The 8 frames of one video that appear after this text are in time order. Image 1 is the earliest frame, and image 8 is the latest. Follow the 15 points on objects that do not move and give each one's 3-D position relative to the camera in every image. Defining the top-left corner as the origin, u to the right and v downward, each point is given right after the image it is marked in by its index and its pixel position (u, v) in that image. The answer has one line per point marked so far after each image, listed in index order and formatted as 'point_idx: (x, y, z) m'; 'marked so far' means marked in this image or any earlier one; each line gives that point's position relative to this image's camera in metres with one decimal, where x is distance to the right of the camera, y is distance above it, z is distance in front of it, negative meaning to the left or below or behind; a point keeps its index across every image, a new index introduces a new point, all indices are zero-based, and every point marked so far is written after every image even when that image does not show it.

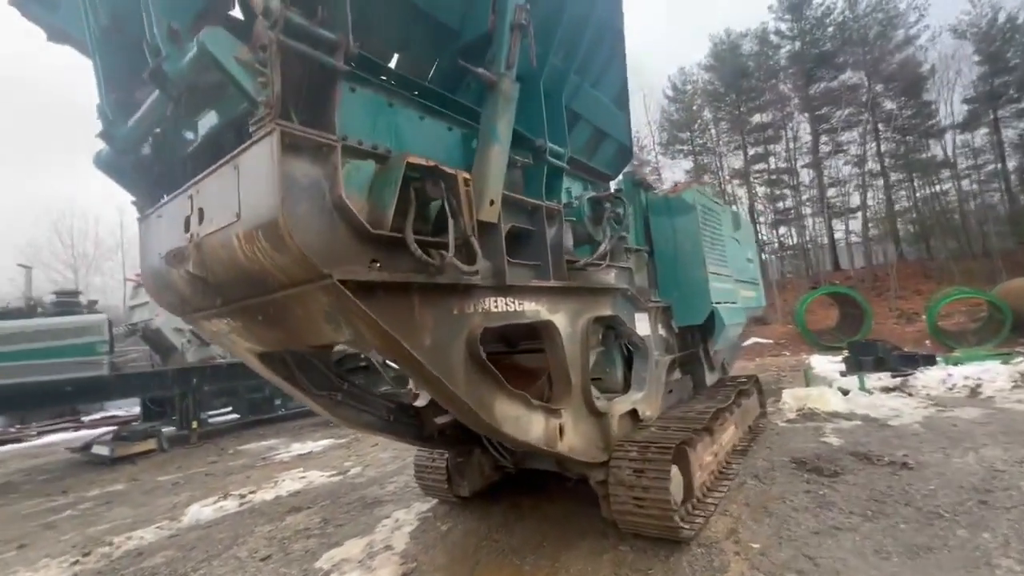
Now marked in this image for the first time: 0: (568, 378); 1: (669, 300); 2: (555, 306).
0: (+0.4, -0.7, +3.6) m
1: (+1.9, -0.1, +5.6) m
2: (+0.3, -0.1, +3.6) m
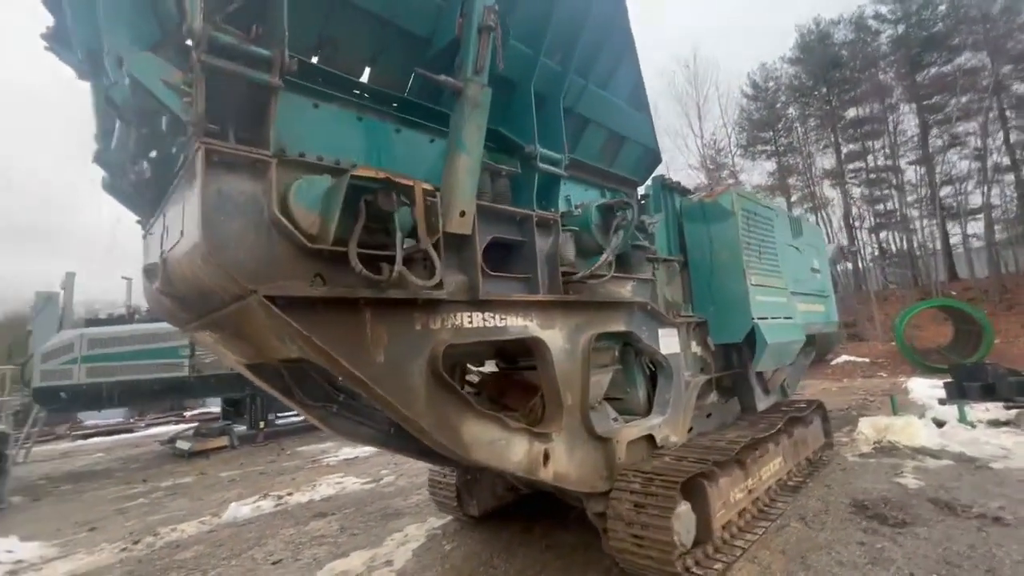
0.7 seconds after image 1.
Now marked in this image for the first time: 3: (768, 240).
0: (+0.3, -0.8, +3.4) m
1: (+2.1, -0.3, +5.1) m
2: (+0.3, -0.3, +3.4) m
3: (+3.1, +0.6, +5.7) m
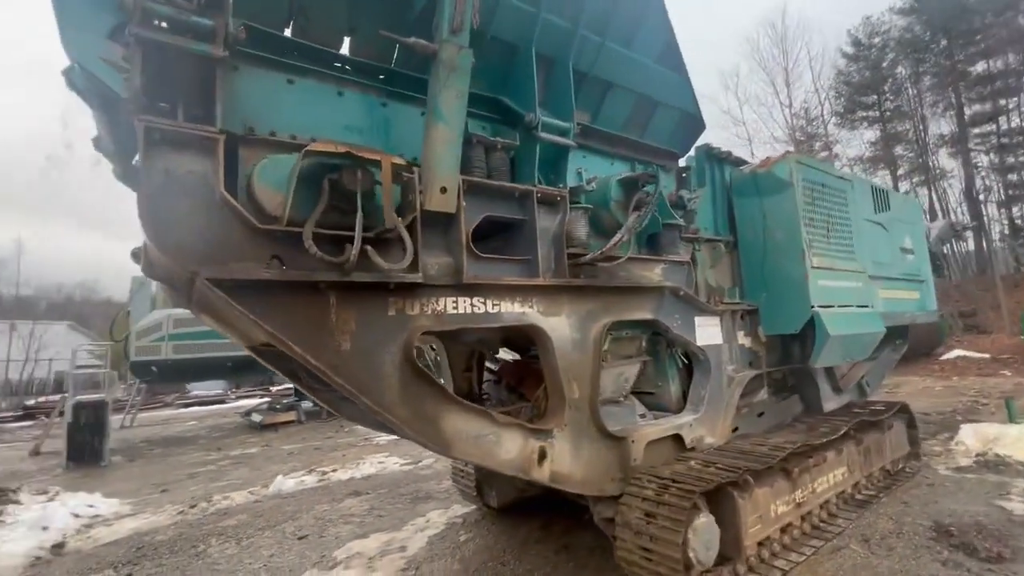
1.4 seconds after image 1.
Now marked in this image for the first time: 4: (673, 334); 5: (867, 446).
0: (+0.3, -0.7, +3.1) m
1: (+2.4, -0.1, +4.5) m
2: (+0.3, -0.1, +3.1) m
3: (+3.4, +0.8, +4.9) m
4: (+1.3, -0.4, +3.9) m
5: (+3.4, -1.5, +4.5) m
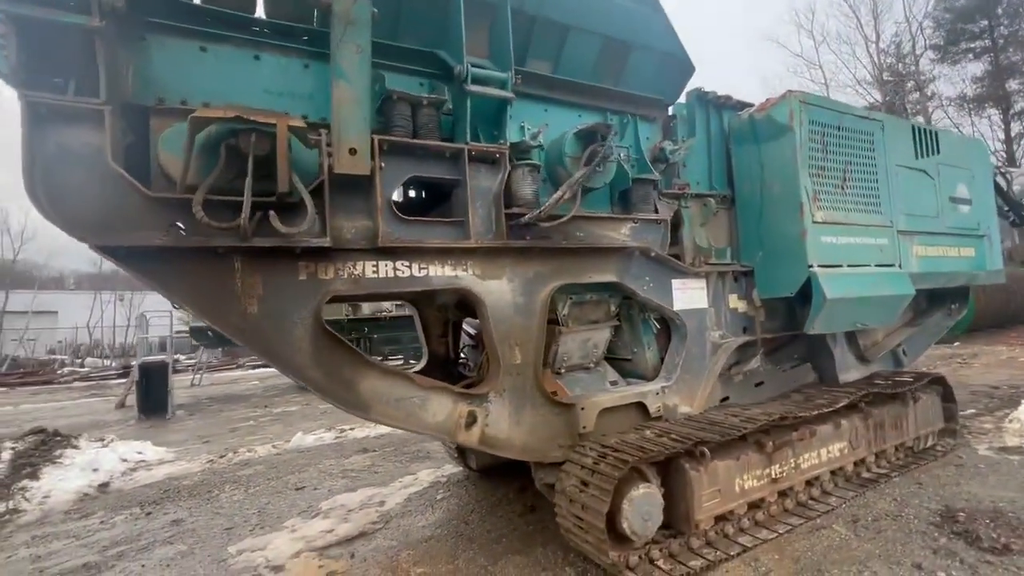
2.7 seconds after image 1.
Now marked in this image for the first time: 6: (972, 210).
0: (-0.1, -0.4, +3.0) m
1: (+2.1, +0.2, +4.1) m
2: (-0.2, +0.1, +3.0) m
3: (+3.2, +1.2, +4.3) m
4: (+1.0, -0.1, +3.6) m
5: (+3.2, -1.2, +4.1) m
6: (+5.2, +0.9, +5.2) m
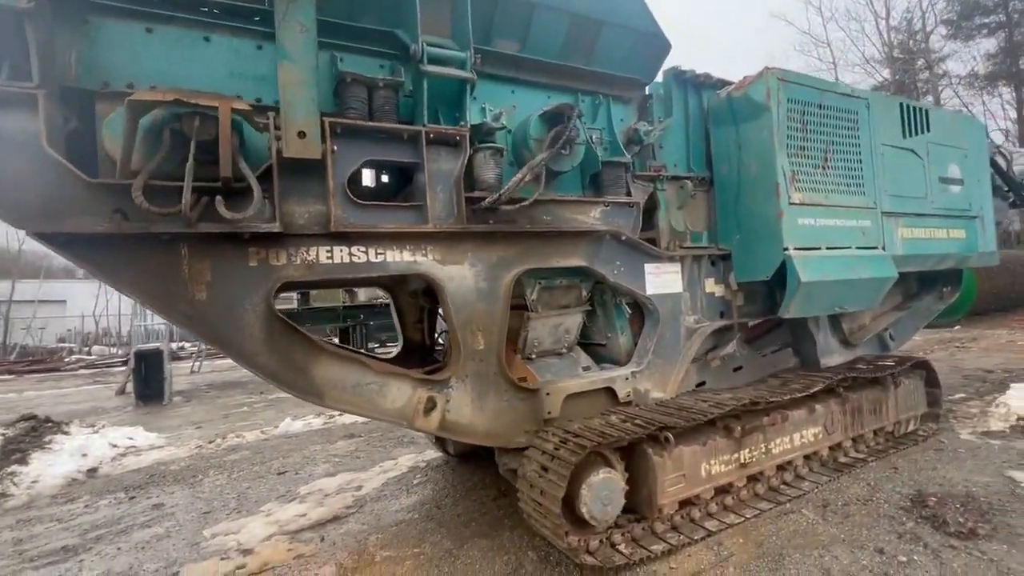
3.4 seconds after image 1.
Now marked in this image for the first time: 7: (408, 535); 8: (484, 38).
0: (-0.3, -0.3, +3.0) m
1: (+1.9, +0.4, +4.1) m
2: (-0.4, +0.2, +3.0) m
3: (+2.9, +1.3, +4.2) m
4: (+0.8, 0.0, +3.6) m
5: (+3.0, -1.0, +4.0) m
6: (+4.9, +1.1, +5.1) m
7: (-0.8, -1.8, +3.4) m
8: (-0.2, +1.8, +3.4) m
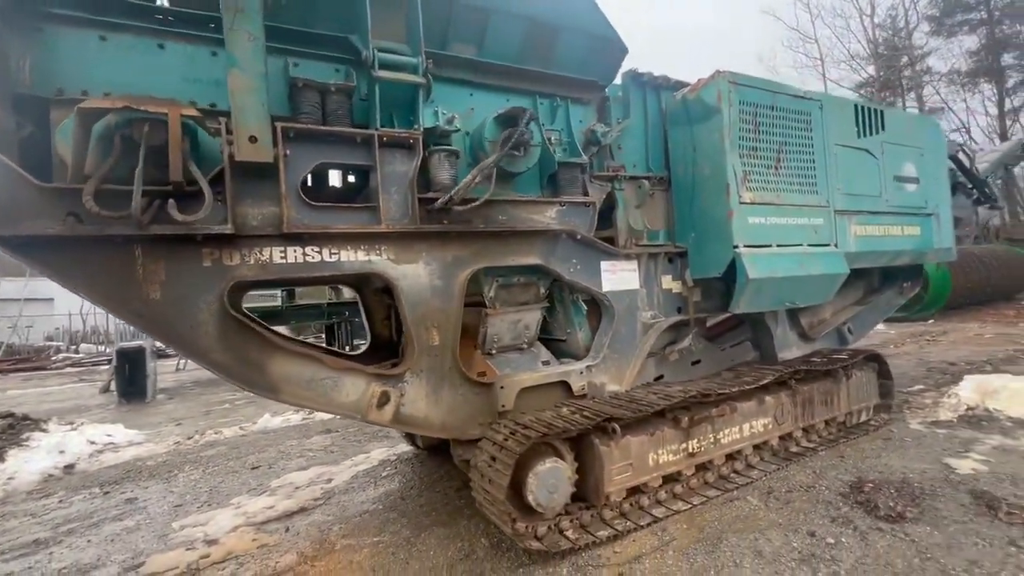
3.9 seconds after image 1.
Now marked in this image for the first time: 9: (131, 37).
0: (-0.6, -0.3, +3.1) m
1: (+1.6, +0.4, +4.2) m
2: (-0.7, +0.2, +3.1) m
3: (+2.6, +1.3, +4.3) m
4: (+0.5, +0.1, +3.7) m
5: (+2.6, -1.0, +4.2) m
6: (+4.6, +1.1, +5.3) m
7: (-1.1, -1.8, +3.5) m
8: (-0.5, +1.8, +3.5) m
9: (-2.2, +1.4, +2.7) m
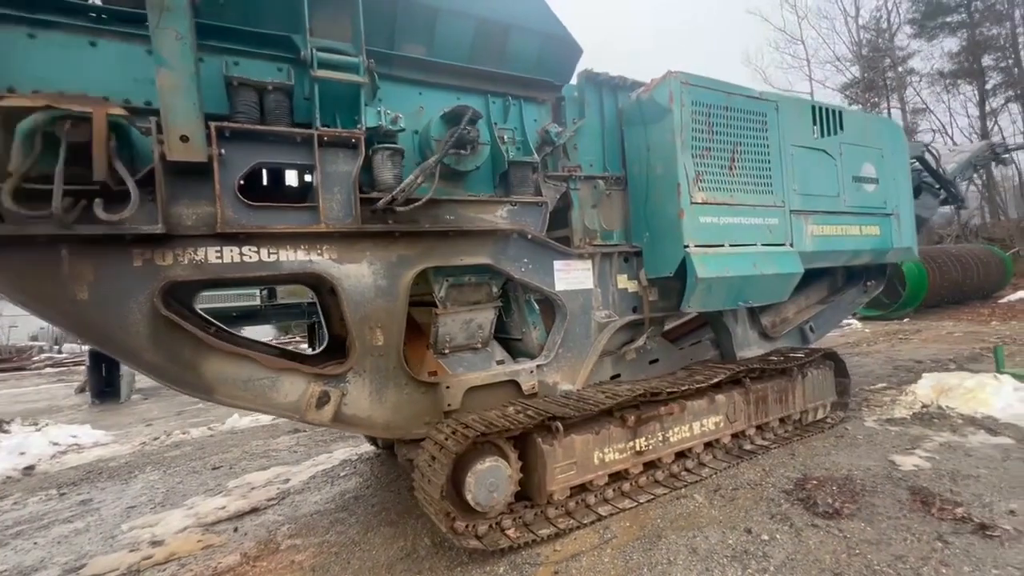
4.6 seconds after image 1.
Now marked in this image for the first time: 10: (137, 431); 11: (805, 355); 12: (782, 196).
0: (-1.0, -0.3, +3.1) m
1: (+1.2, +0.4, +4.2) m
2: (-1.1, +0.2, +3.1) m
3: (+2.2, +1.4, +4.3) m
4: (+0.1, +0.1, +3.7) m
5: (+2.3, -1.0, +4.2) m
6: (+4.2, +1.1, +5.3) m
7: (-1.5, -1.8, +3.5) m
8: (-0.9, +1.8, +3.5) m
9: (-2.6, +1.4, +2.7) m
10: (-5.4, -2.1, +6.7) m
11: (+2.9, -0.7, +4.6) m
12: (+2.6, +0.9, +4.5) m
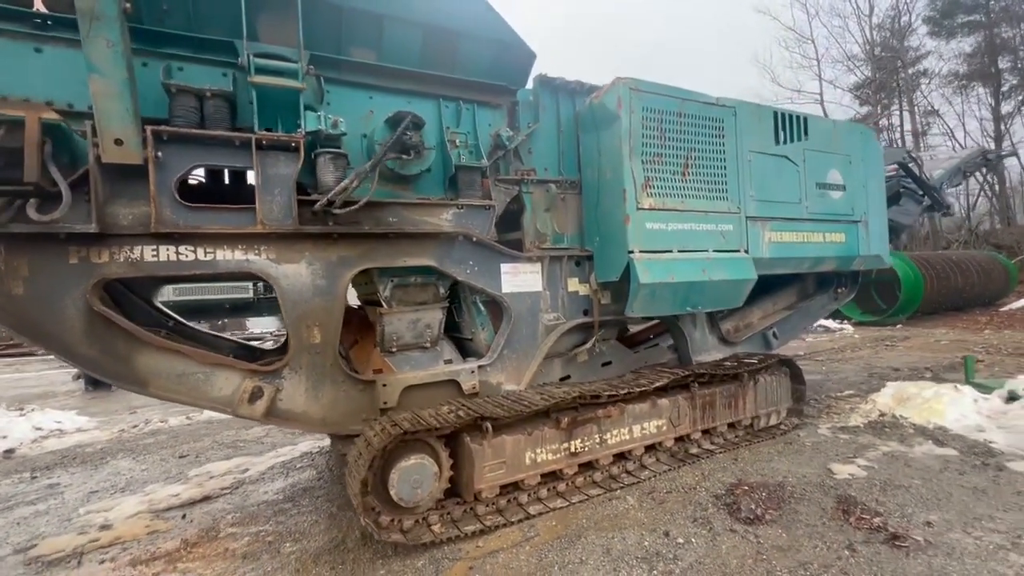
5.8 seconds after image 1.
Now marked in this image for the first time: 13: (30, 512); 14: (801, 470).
0: (-1.5, -0.3, +3.2) m
1: (+0.7, +0.4, +4.3) m
2: (-1.6, +0.2, +3.2) m
3: (+1.8, +1.3, +4.3) m
4: (-0.4, +0.1, +3.8) m
5: (+1.8, -1.0, +4.3) m
6: (+3.8, +1.1, +5.3) m
7: (-1.9, -1.8, +3.6) m
8: (-1.3, +1.8, +3.5) m
9: (-3.0, +1.5, +2.8) m
10: (-5.8, -1.9, +6.9) m
11: (+2.4, -0.7, +4.6) m
12: (+2.2, +0.8, +4.5) m
13: (-4.1, -1.9, +3.9) m
14: (+2.4, -1.5, +3.8) m
